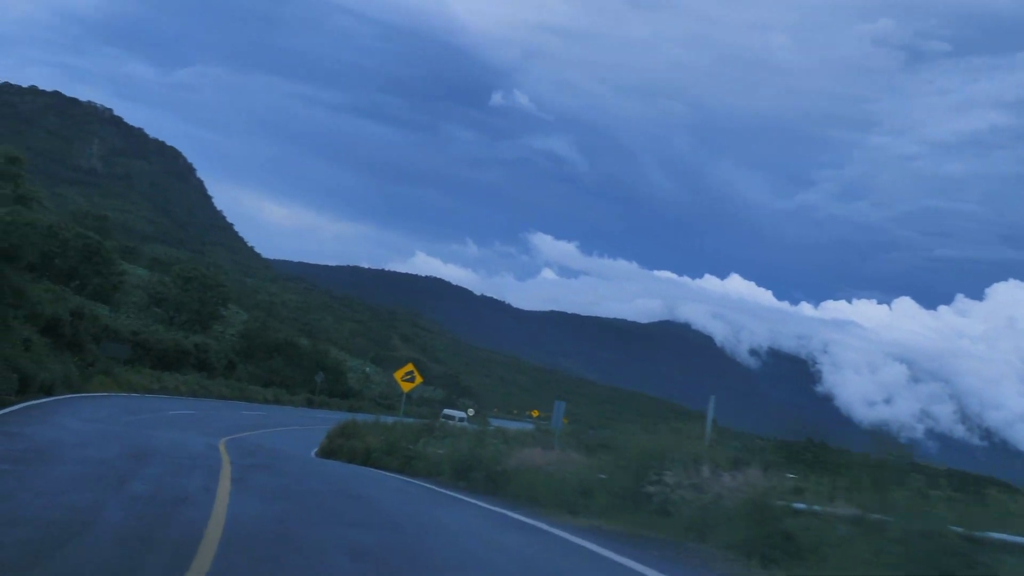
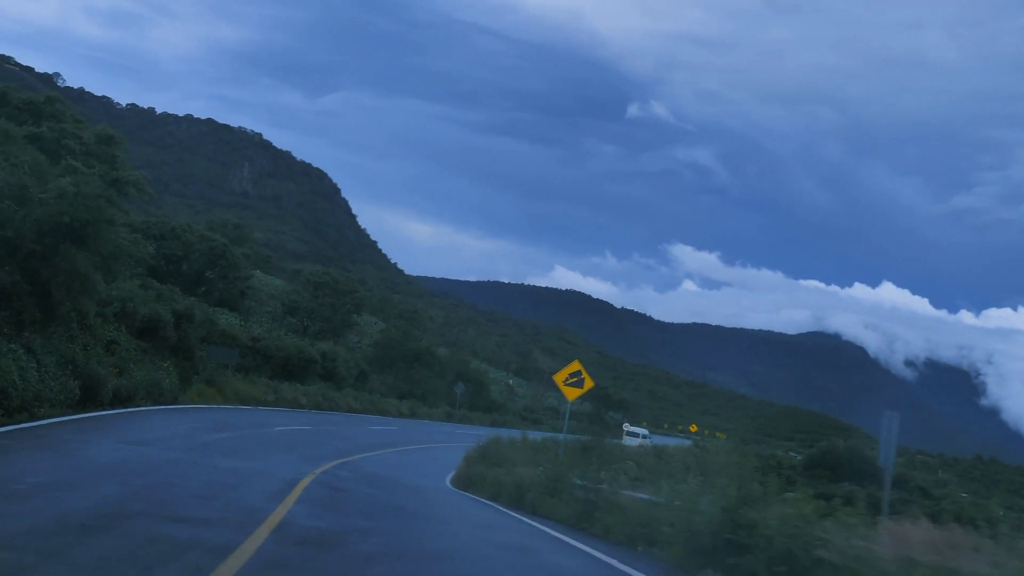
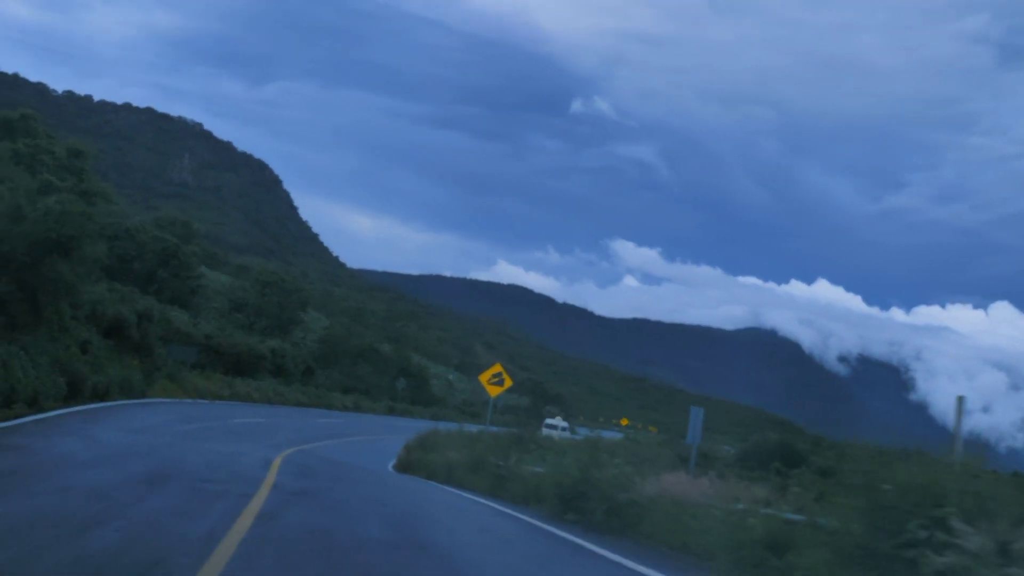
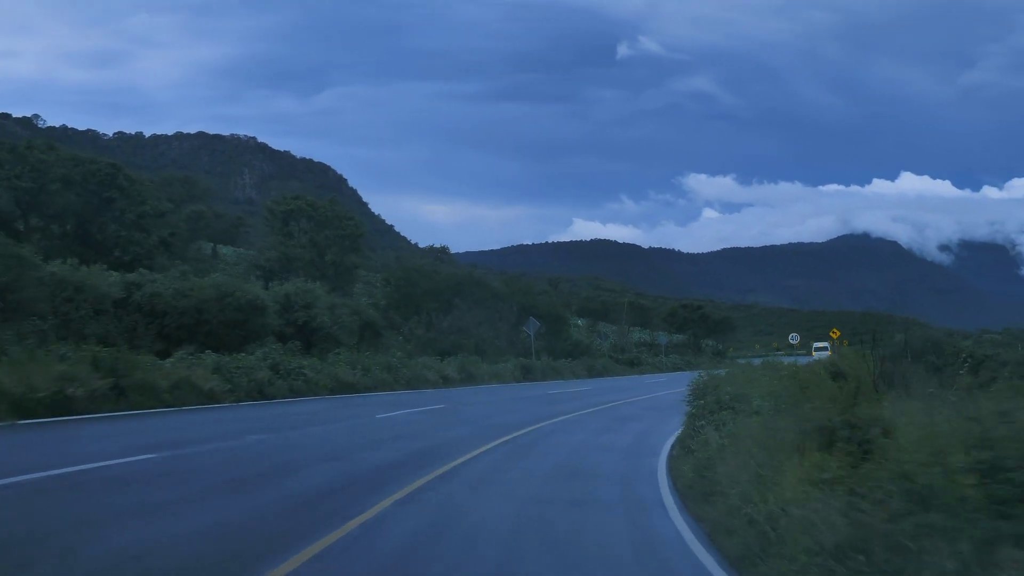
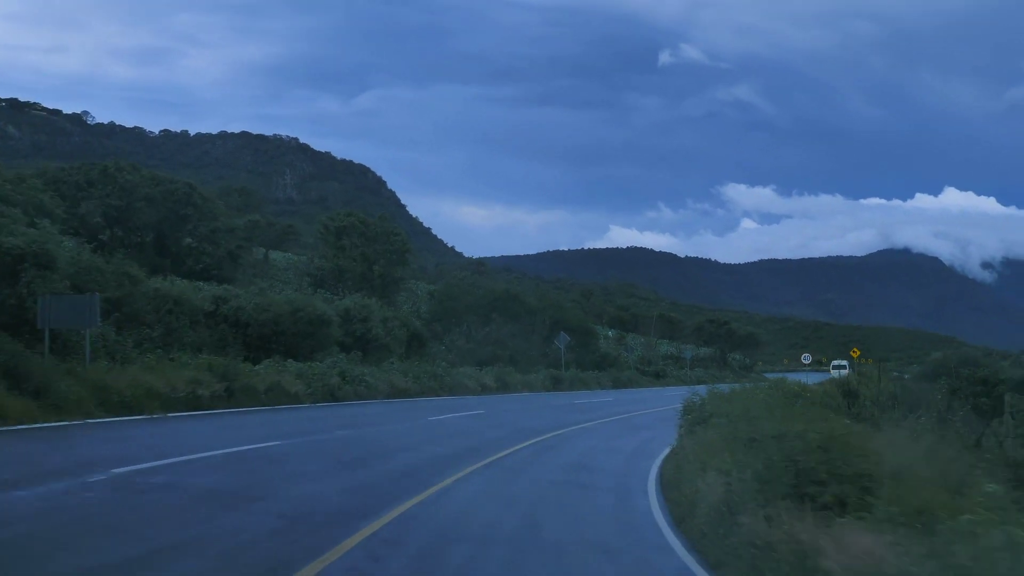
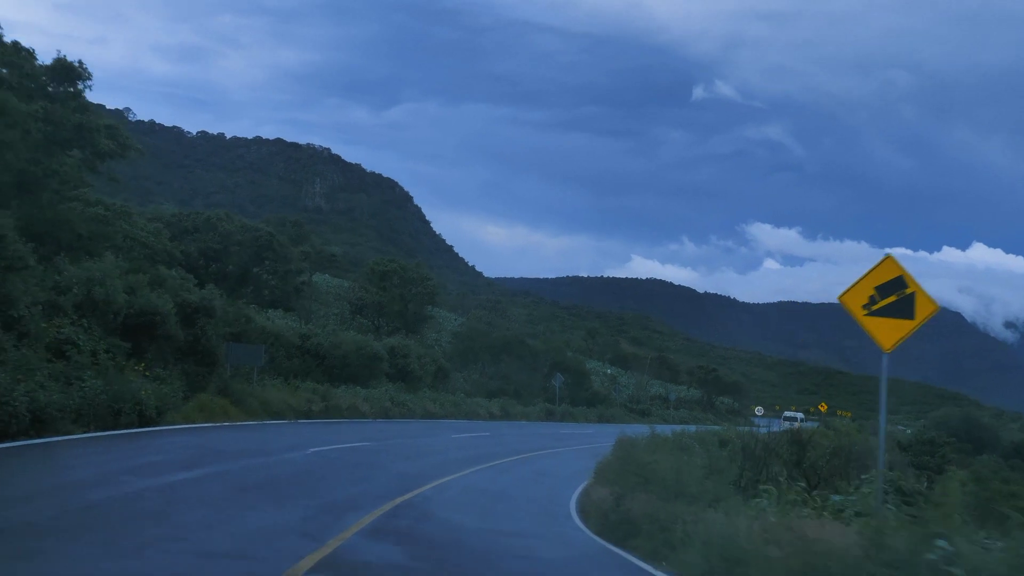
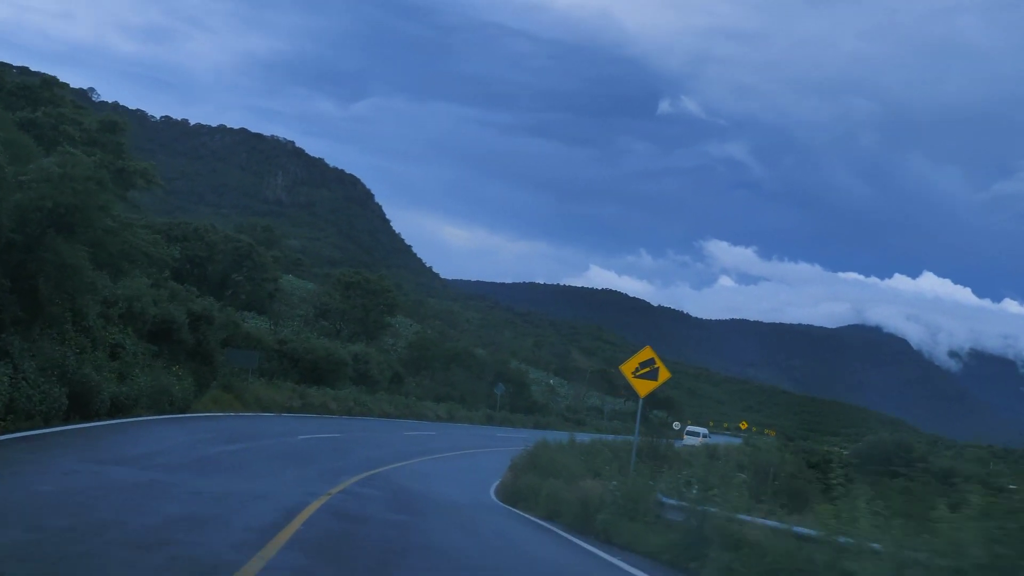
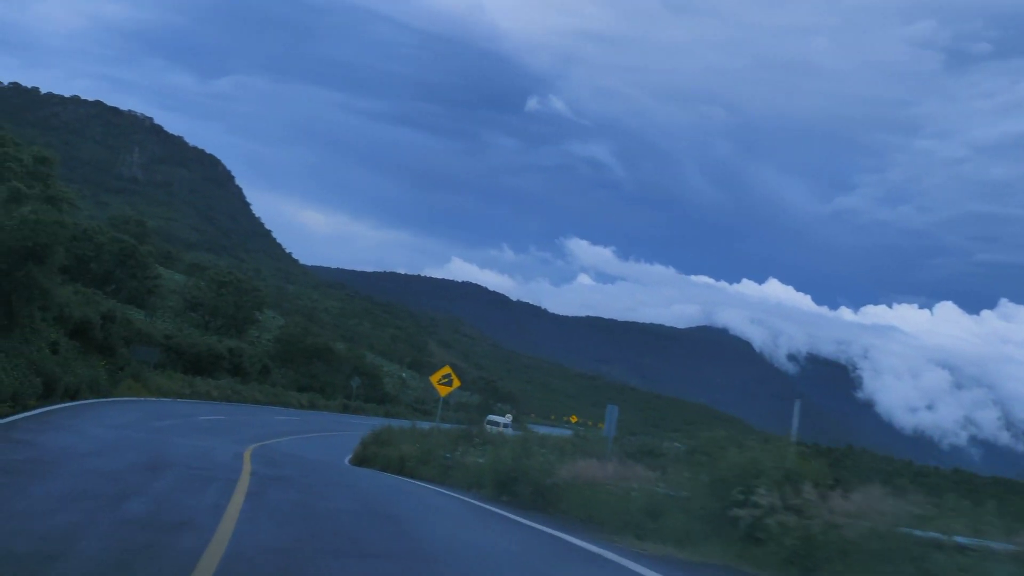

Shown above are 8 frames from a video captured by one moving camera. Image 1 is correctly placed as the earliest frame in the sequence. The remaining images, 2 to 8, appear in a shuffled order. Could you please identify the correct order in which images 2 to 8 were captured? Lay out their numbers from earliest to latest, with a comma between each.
8, 3, 2, 7, 6, 5, 4
